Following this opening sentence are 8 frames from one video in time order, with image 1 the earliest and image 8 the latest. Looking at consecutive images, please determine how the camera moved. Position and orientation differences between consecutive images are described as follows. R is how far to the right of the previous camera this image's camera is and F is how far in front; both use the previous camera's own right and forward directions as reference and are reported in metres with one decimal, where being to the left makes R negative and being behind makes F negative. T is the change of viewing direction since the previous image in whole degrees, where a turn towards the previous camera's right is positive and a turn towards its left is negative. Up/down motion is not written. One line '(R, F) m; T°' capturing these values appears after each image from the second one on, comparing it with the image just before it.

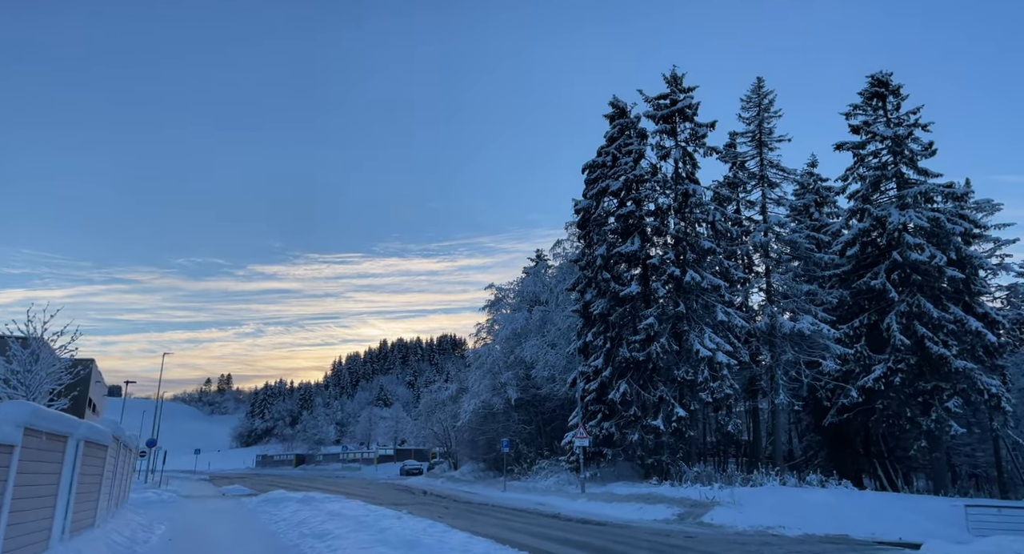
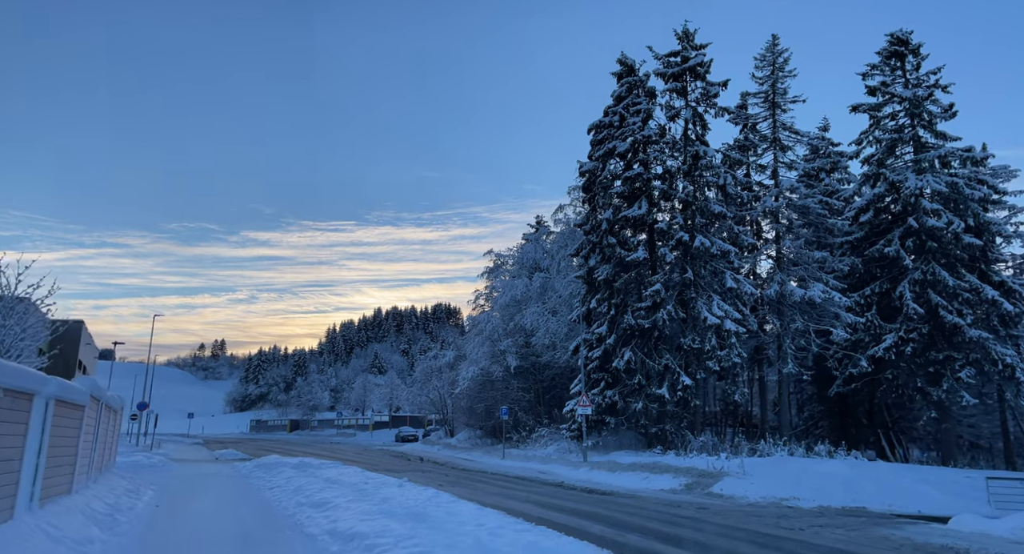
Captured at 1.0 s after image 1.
(-0.3, +1.0) m; 0°
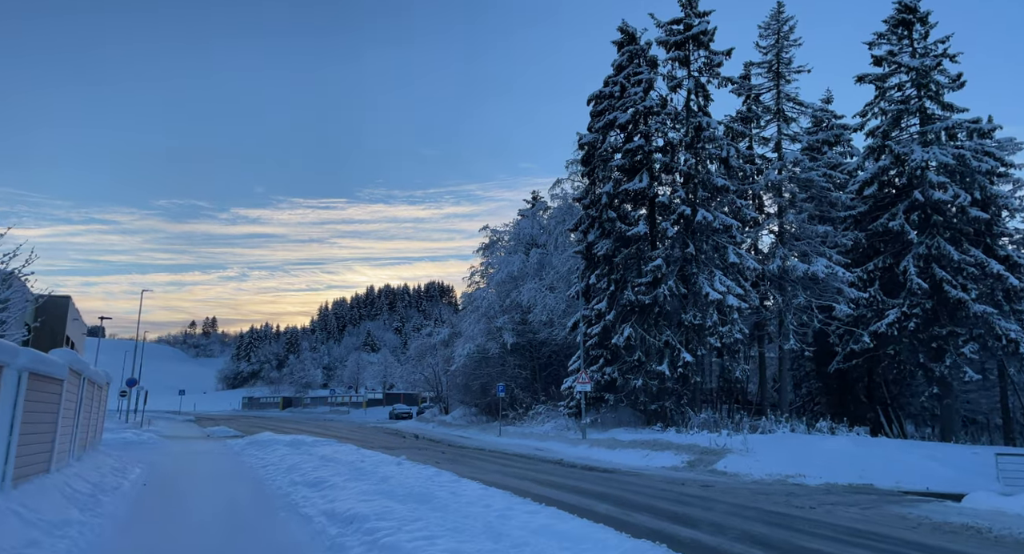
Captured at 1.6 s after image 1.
(-0.2, +0.6) m; +1°
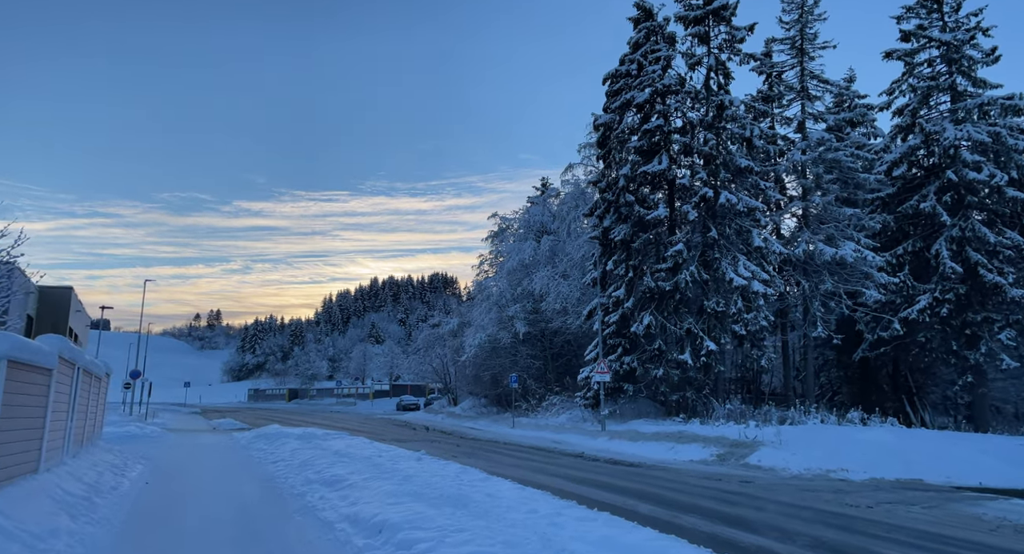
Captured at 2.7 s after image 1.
(-0.4, +1.1) m; 0°
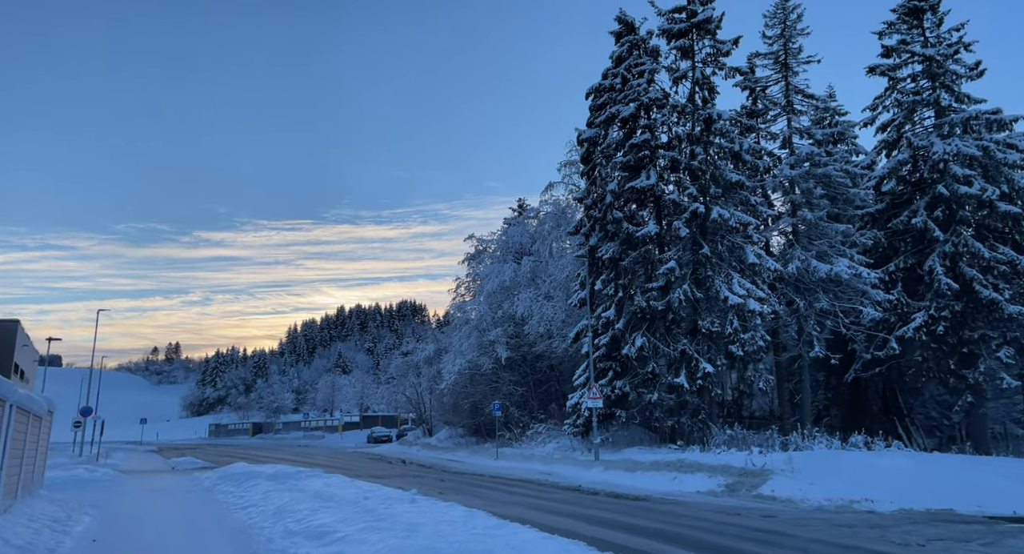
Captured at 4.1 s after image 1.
(-0.6, +1.5) m; +3°
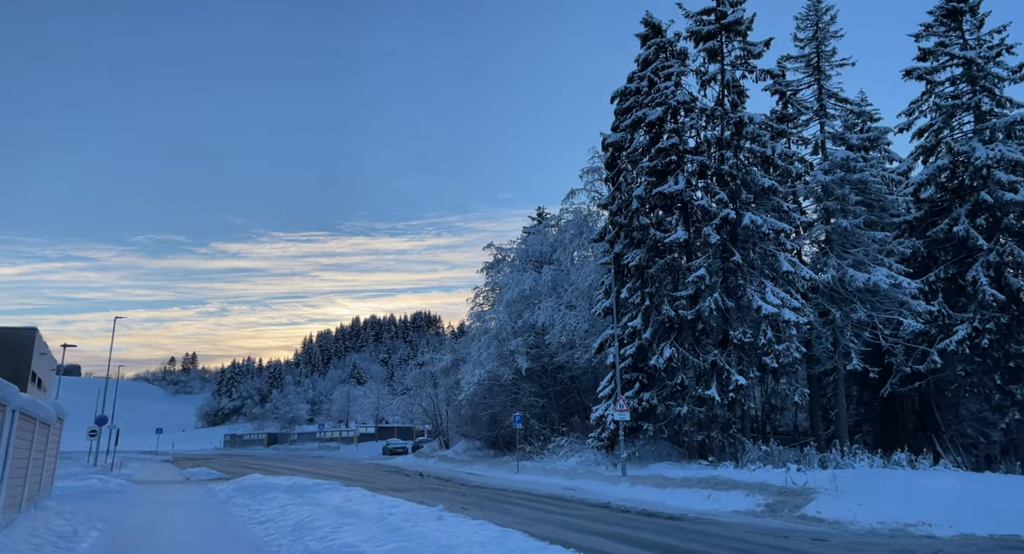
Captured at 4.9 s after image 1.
(-0.3, +0.8) m; -1°
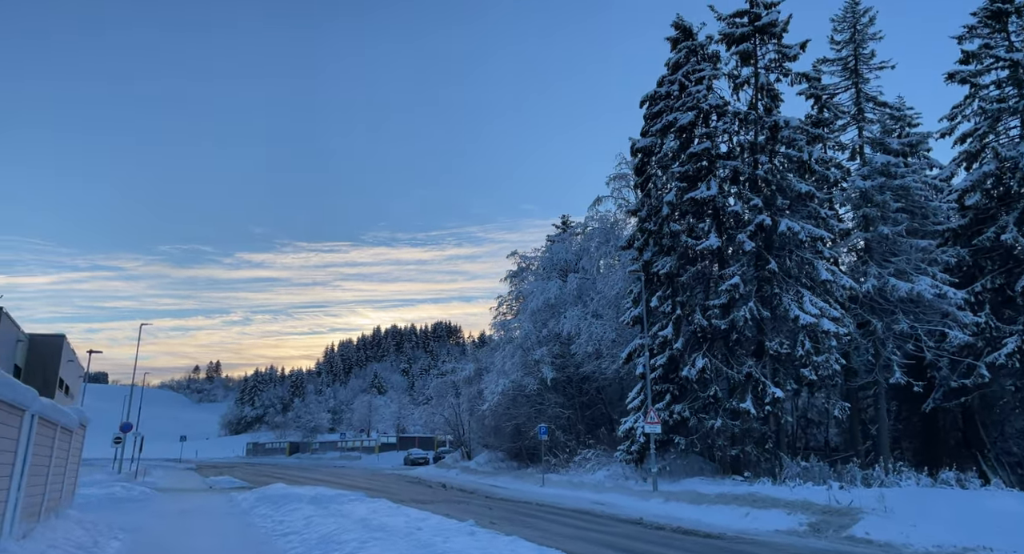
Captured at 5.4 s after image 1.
(-0.3, +0.6) m; -2°
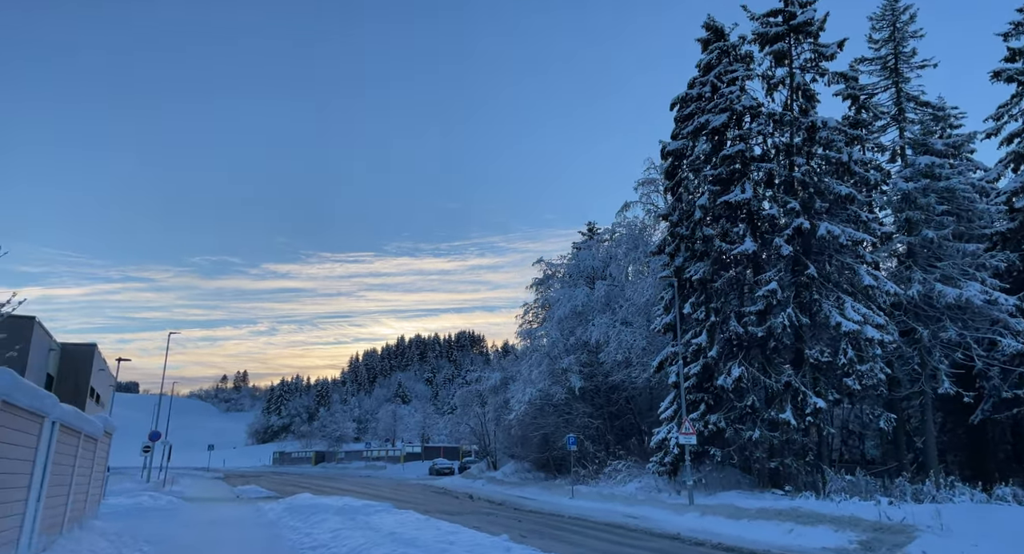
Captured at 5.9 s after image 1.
(-0.2, +0.6) m; -2°
